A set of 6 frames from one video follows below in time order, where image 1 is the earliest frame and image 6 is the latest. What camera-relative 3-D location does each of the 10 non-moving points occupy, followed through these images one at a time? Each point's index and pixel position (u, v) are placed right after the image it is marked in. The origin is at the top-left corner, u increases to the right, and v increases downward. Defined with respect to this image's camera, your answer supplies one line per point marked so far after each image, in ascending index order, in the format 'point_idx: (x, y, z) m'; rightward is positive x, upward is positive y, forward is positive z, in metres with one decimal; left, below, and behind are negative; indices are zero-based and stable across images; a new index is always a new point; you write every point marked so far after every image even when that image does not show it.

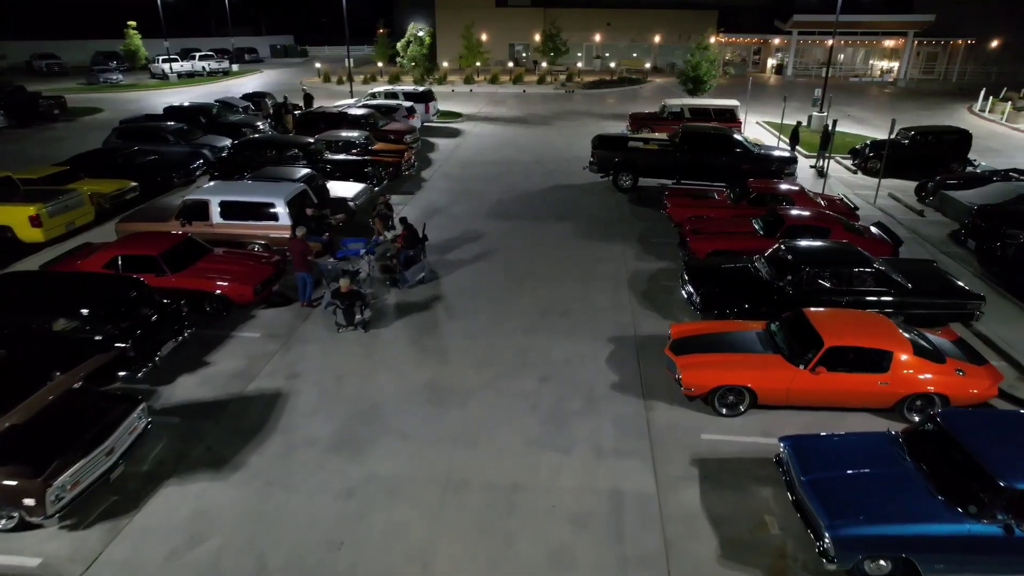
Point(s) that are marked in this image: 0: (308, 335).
0: (-3.2, -0.7, +10.1) m
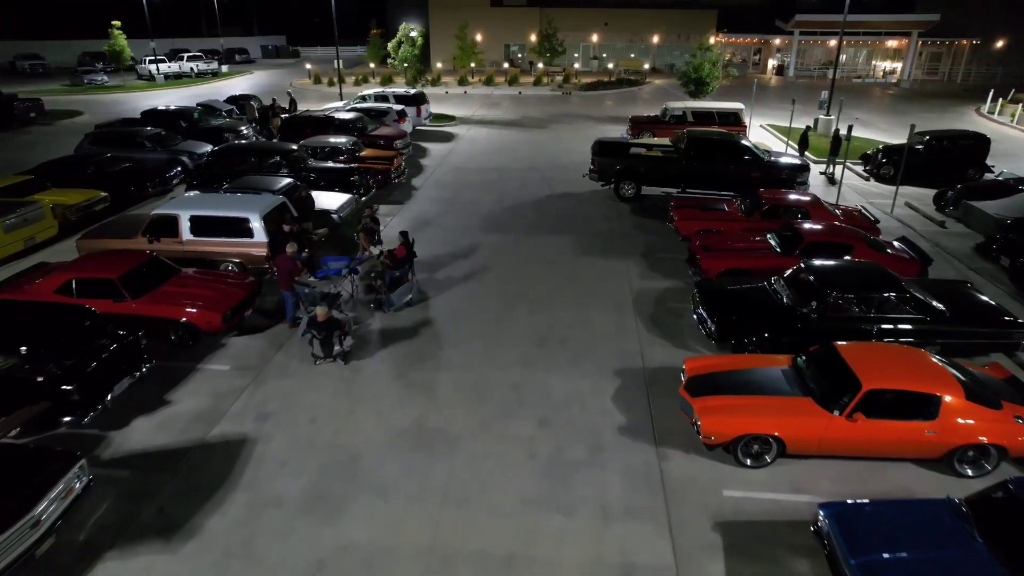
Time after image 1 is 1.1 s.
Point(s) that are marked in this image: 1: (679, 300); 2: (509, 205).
0: (-3.2, -1.1, +9.1) m
1: (+2.8, -0.2, +11.0) m
2: (-0.1, +2.1, +16.1) m
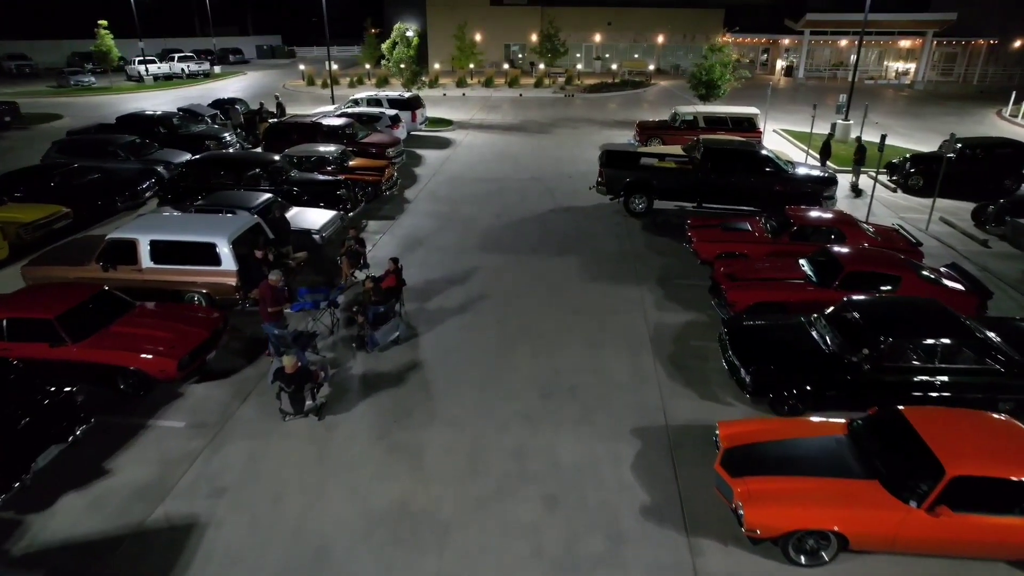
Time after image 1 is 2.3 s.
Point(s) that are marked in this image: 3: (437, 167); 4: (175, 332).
0: (-3.2, -1.7, +7.9) m
1: (+2.9, -0.7, +9.7) m
2: (-0.1, +1.6, +14.9) m
3: (-2.3, +3.6, +19.5) m
4: (-4.5, -0.6, +8.7) m
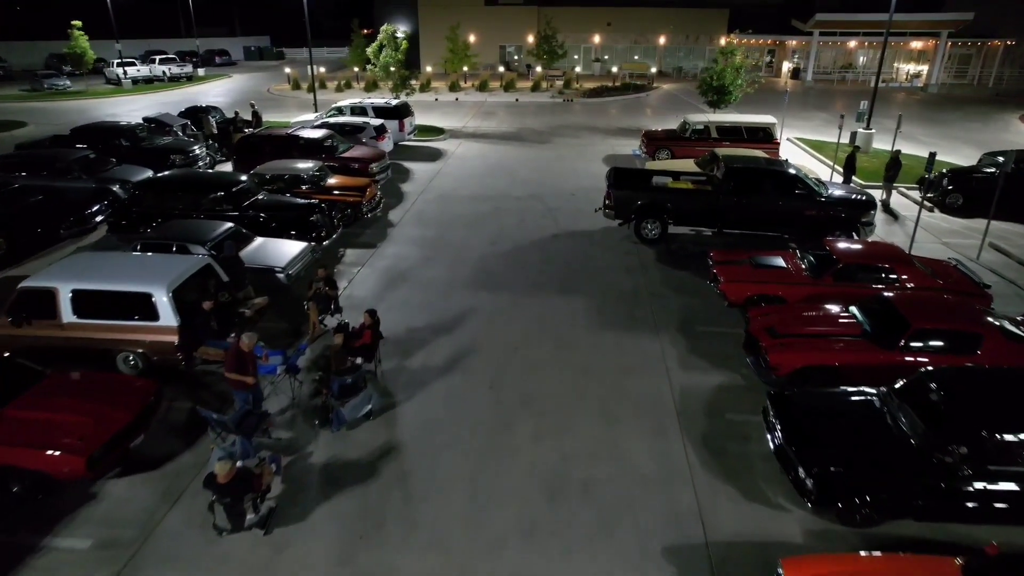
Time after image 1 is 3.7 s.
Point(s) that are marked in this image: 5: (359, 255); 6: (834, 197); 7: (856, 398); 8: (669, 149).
0: (-3.3, -2.4, +6.1) m
1: (+2.8, -1.5, +8.0) m
2: (-0.2, +0.8, +13.2) m
3: (-2.4, +2.9, +17.8) m
4: (-4.5, -1.3, +6.9) m
5: (-3.0, +0.7, +12.9) m
6: (+6.3, +1.8, +12.7) m
7: (+3.9, -1.2, +7.1) m
8: (+4.7, +4.2, +19.4) m
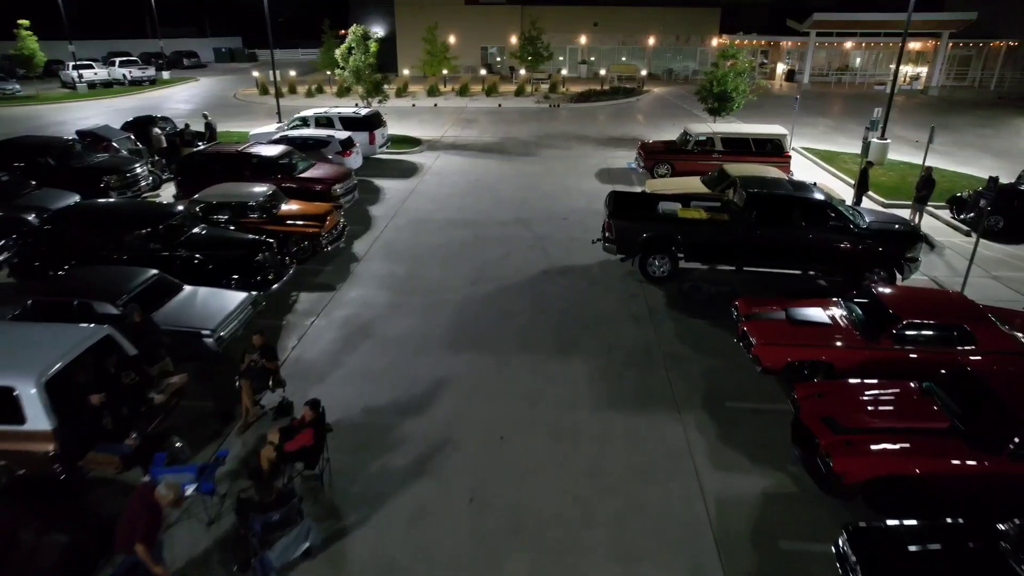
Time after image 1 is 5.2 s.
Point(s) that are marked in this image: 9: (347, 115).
0: (-3.3, -3.3, +4.1) m
1: (+2.7, -2.3, +6.1) m
2: (-0.4, 0.0, +11.2) m
3: (-2.8, +2.0, +15.7) m
4: (-4.6, -2.2, +4.9) m
5: (-3.3, -0.2, +10.8) m
6: (+6.1, +1.0, +10.9) m
7: (+3.8, -2.0, +5.2) m
8: (+4.2, +3.4, +17.6) m
9: (-4.8, +5.0, +18.7) m
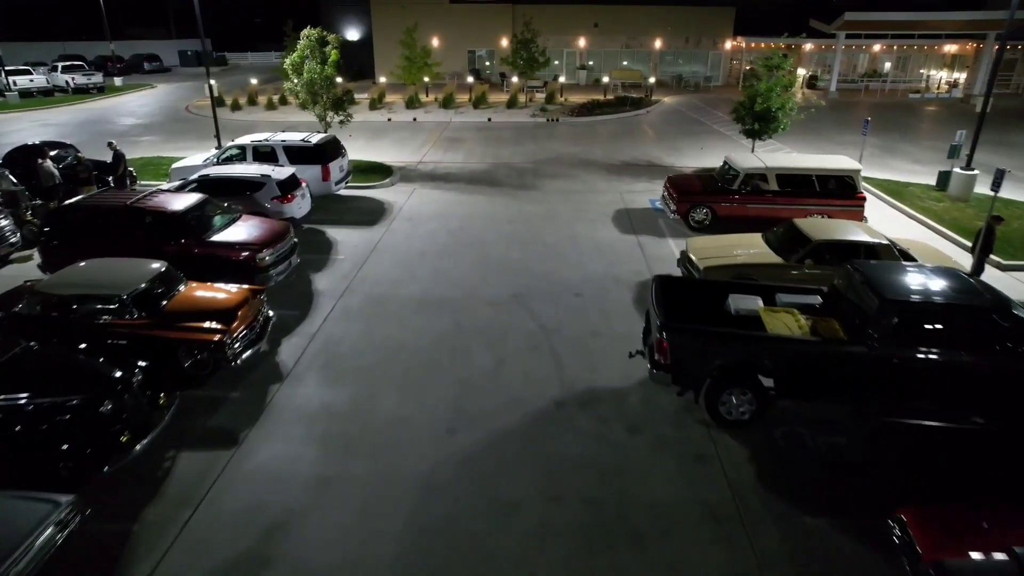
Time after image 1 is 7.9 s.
0: (-3.2, -5.0, 0.0) m
1: (+2.8, -4.0, +2.2) m
2: (-0.4, -1.7, +7.2) m
3: (-2.8, +0.3, +11.7) m
4: (-4.5, -4.0, +0.8) m
5: (-3.3, -1.9, +6.8) m
6: (+6.0, -0.7, +7.0) m
7: (+3.9, -3.7, +1.3) m
8: (+4.1, +1.7, +13.6) m
9: (-4.9, +3.3, +14.6) m
